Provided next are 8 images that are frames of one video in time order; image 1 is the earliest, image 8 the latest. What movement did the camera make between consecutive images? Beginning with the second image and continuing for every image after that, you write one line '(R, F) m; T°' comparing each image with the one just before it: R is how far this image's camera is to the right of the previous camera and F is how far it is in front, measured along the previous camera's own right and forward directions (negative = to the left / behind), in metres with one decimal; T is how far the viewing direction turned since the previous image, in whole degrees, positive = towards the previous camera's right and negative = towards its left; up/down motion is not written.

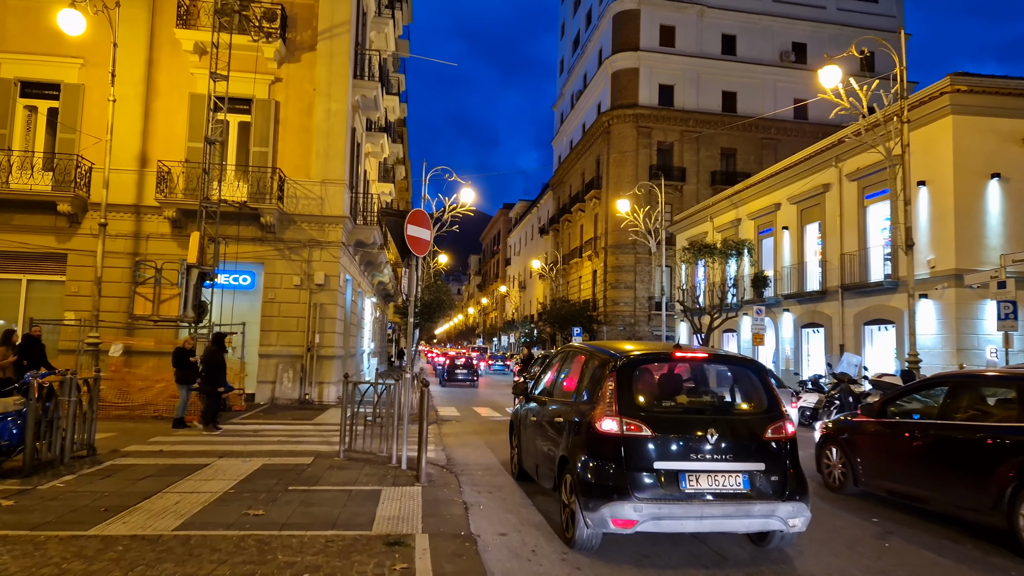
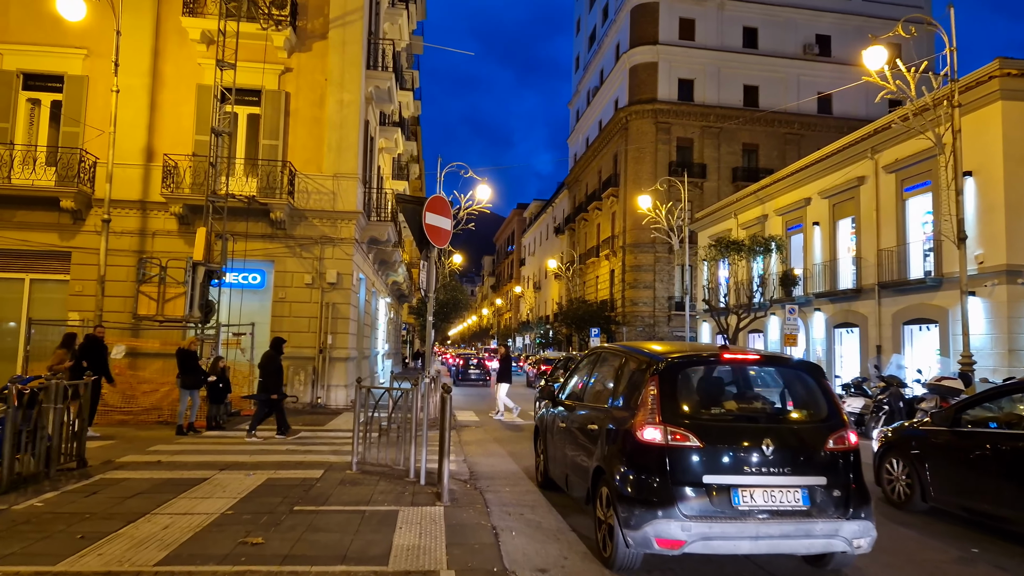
(-0.2, +0.9) m; -1°
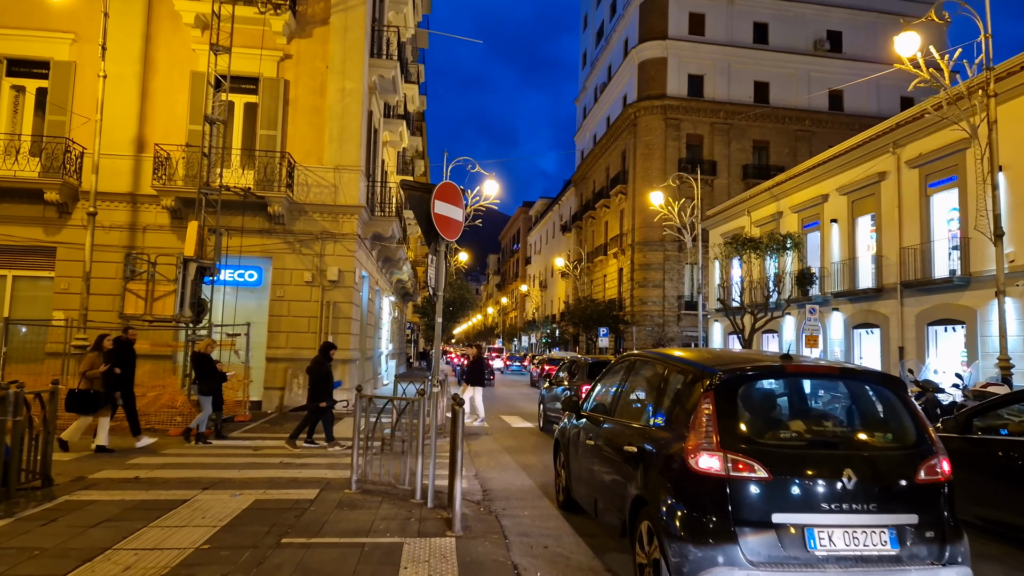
(-0.2, +0.9) m; 0°
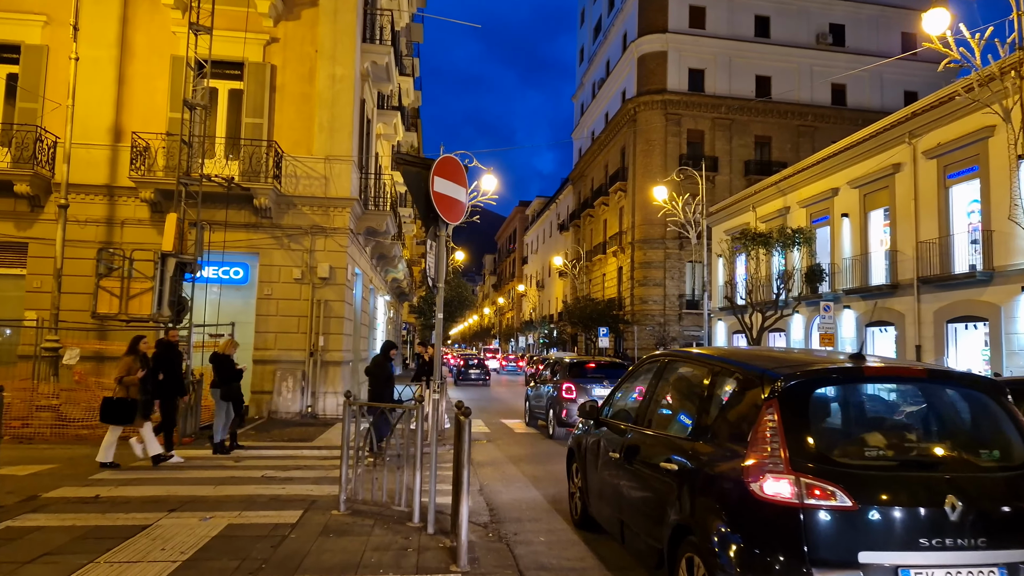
(-0.2, +1.0) m; 0°
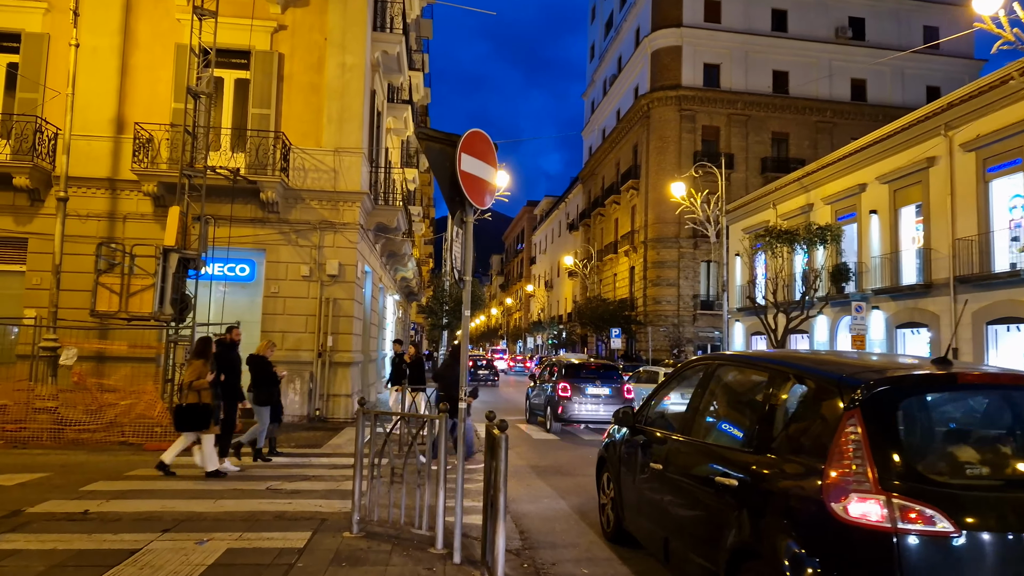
(-0.2, +0.7) m; -1°
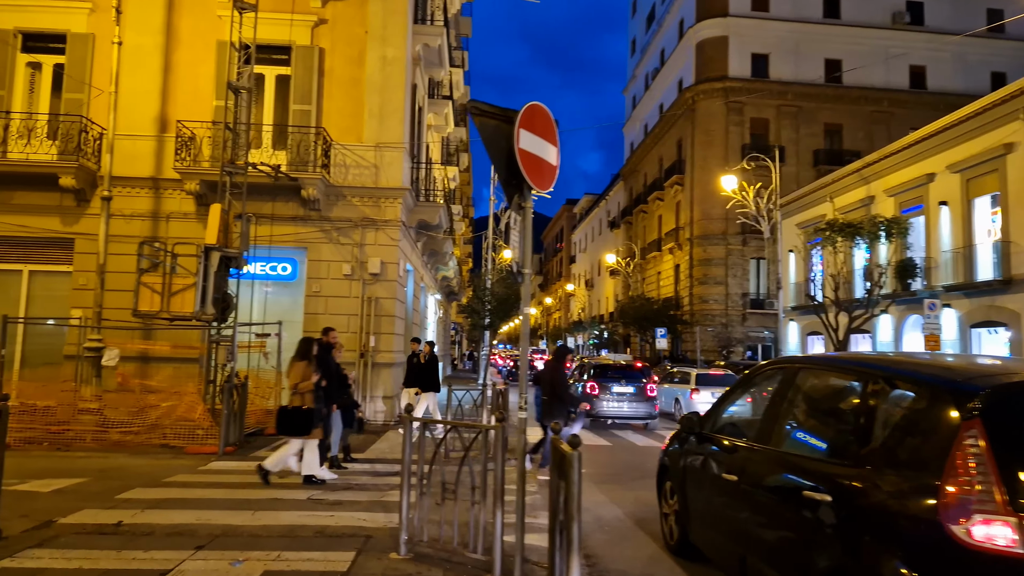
(-0.2, +0.6) m; -3°
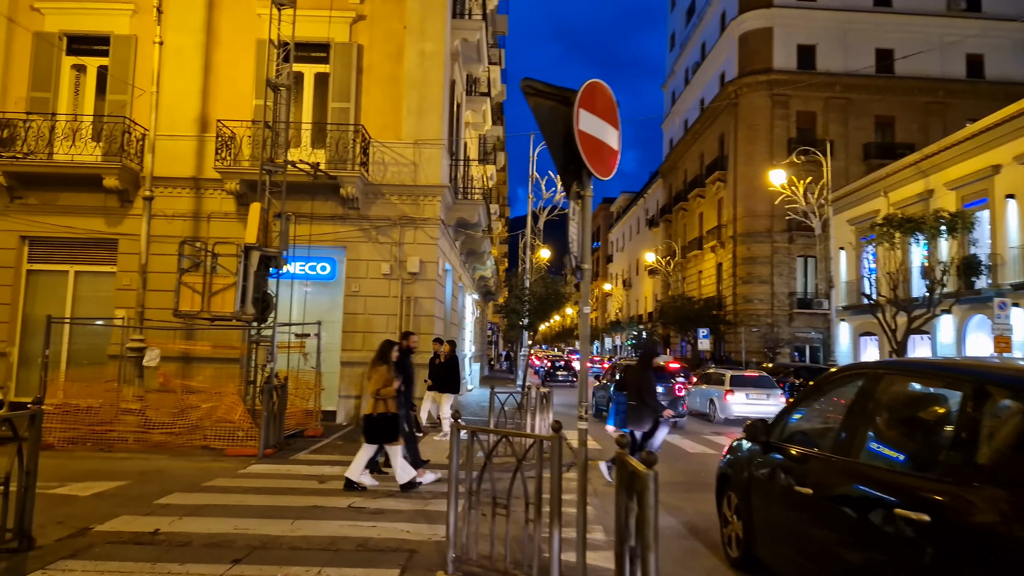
(-0.2, +0.4) m; -3°
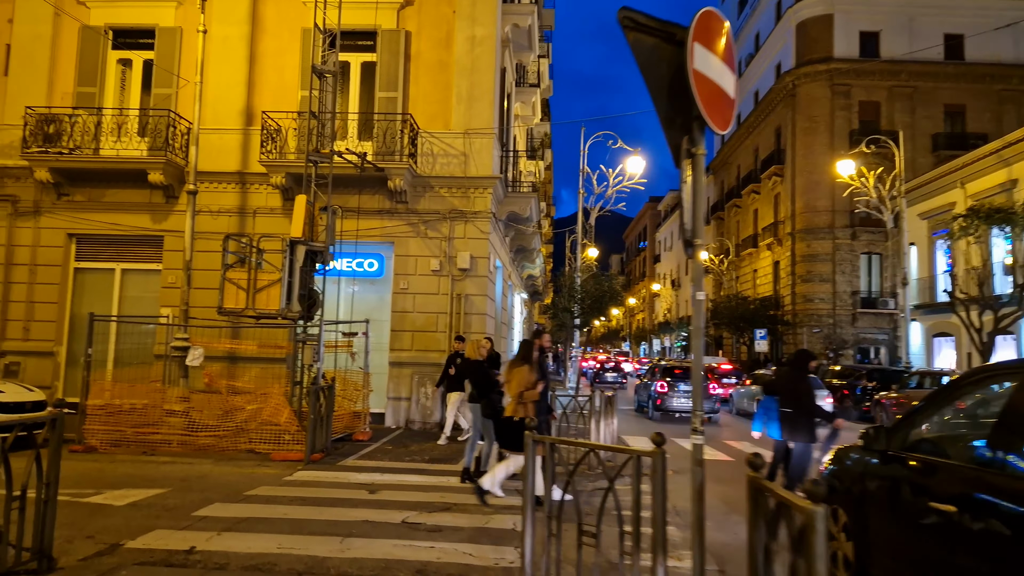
(-0.3, +0.8) m; -4°
